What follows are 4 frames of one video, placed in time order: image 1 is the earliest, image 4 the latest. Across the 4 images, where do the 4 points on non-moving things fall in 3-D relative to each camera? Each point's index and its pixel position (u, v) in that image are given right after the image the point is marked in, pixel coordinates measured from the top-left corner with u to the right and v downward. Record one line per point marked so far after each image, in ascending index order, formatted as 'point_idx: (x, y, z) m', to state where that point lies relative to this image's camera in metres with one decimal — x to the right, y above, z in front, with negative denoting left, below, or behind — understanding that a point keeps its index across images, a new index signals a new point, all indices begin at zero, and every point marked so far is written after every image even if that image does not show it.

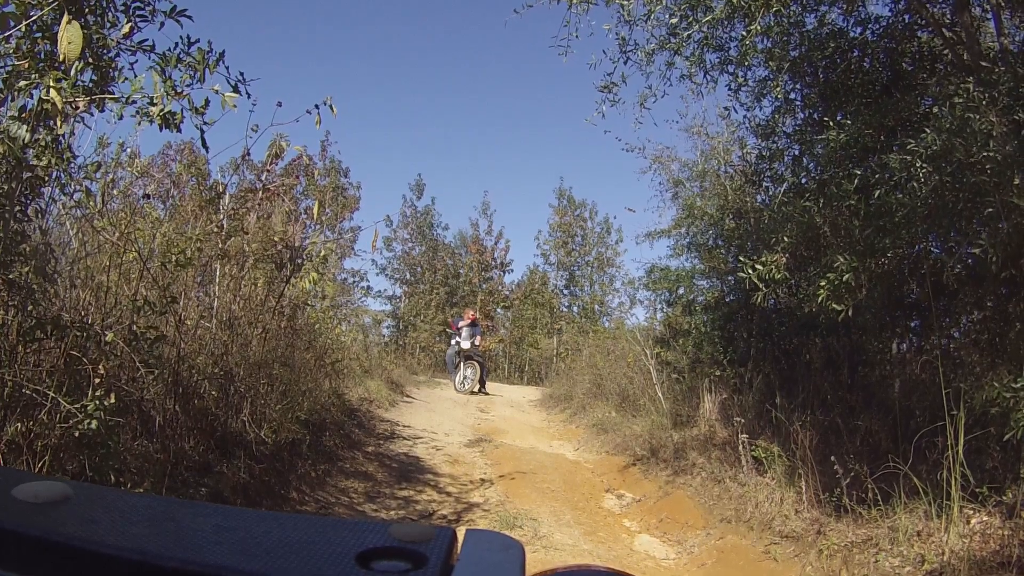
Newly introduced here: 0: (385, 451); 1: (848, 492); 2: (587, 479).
0: (-1.2, -1.6, +7.0) m
1: (+2.3, -1.4, +5.0) m
2: (+0.7, -1.8, +7.1) m
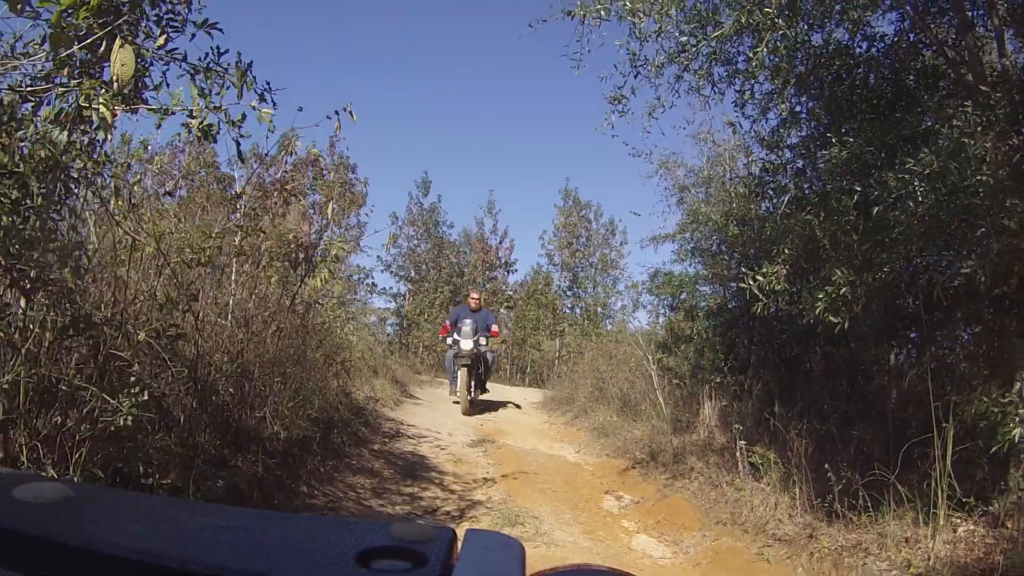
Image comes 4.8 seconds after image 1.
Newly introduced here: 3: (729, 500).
0: (-1.2, -1.6, +7.2) m
1: (+2.3, -1.5, +5.1) m
2: (+0.8, -1.9, +7.2) m
3: (+1.7, -1.6, +5.7) m
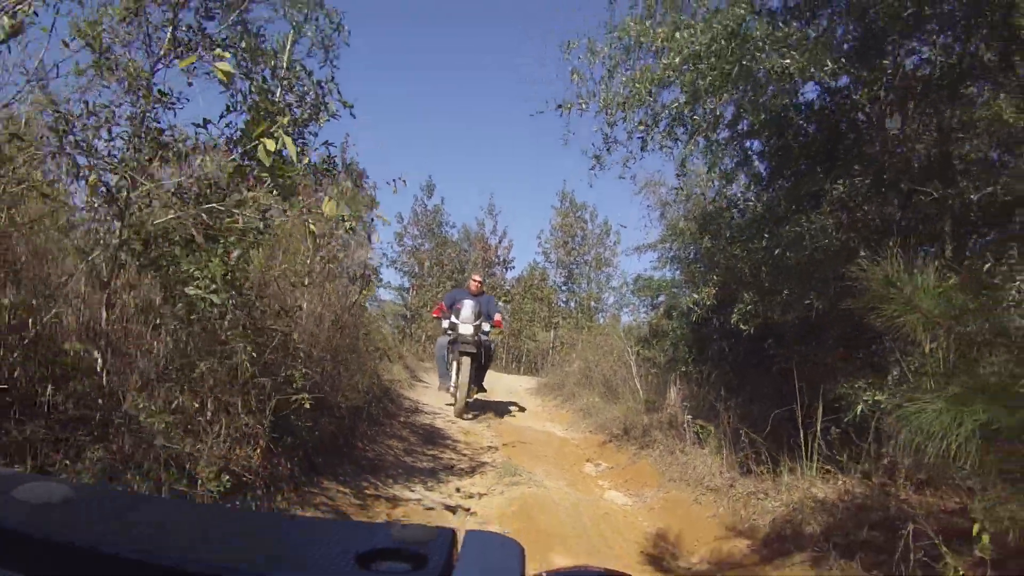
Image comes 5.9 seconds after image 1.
0: (-1.2, -1.6, +8.7) m
1: (+2.3, -1.6, +6.6) m
2: (+0.7, -1.9, +8.8) m
3: (+1.7, -1.7, +7.2) m
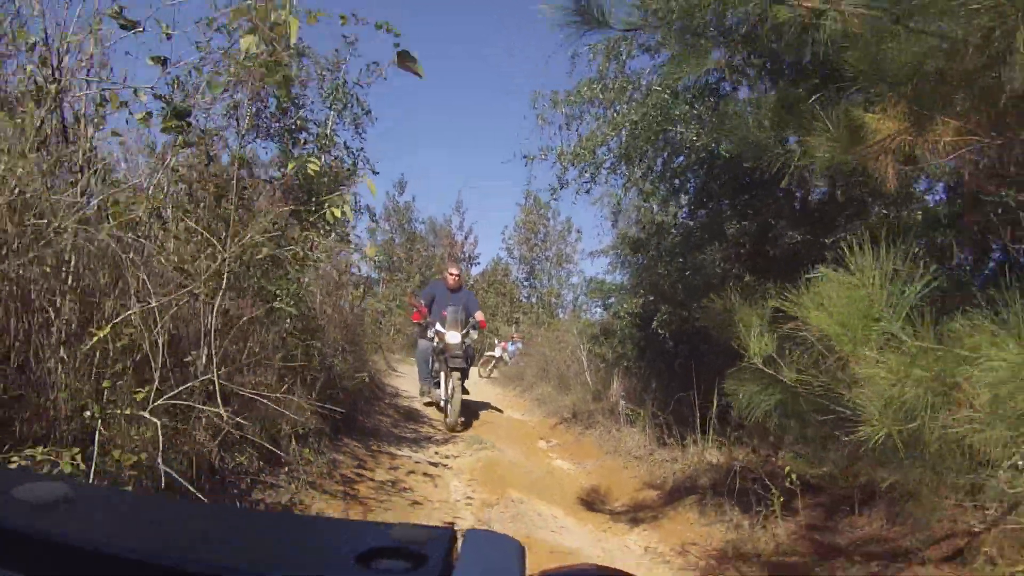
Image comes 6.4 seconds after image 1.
0: (-1.7, -1.6, +10.2) m
1: (+1.9, -1.7, +8.3) m
2: (+0.2, -2.0, +10.3) m
3: (+1.3, -1.8, +8.9) m
